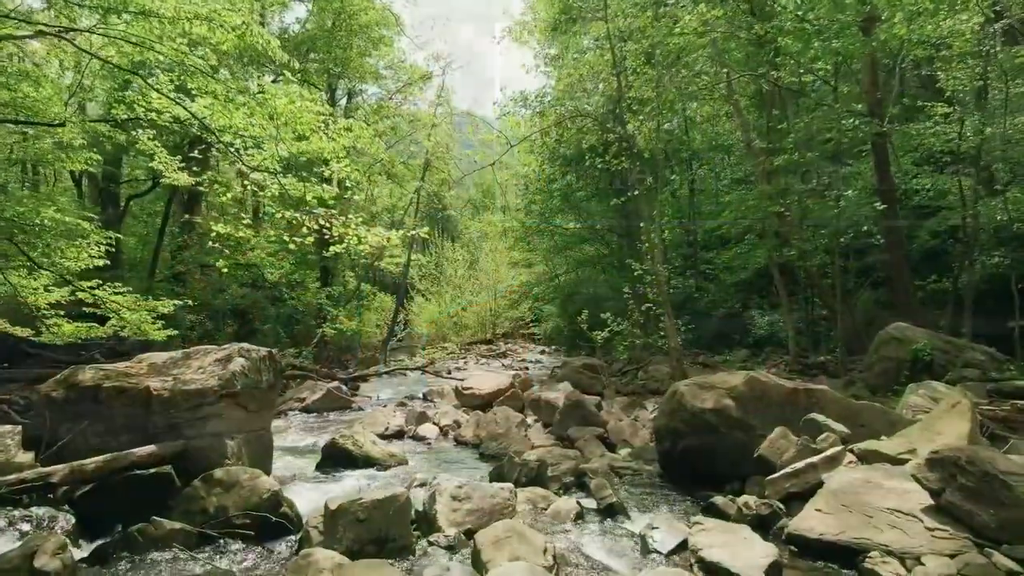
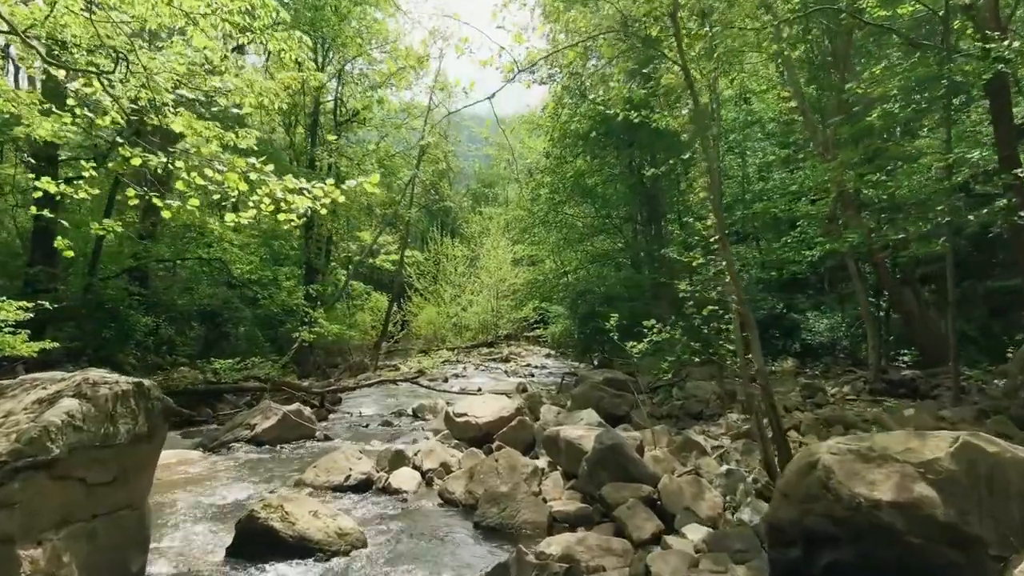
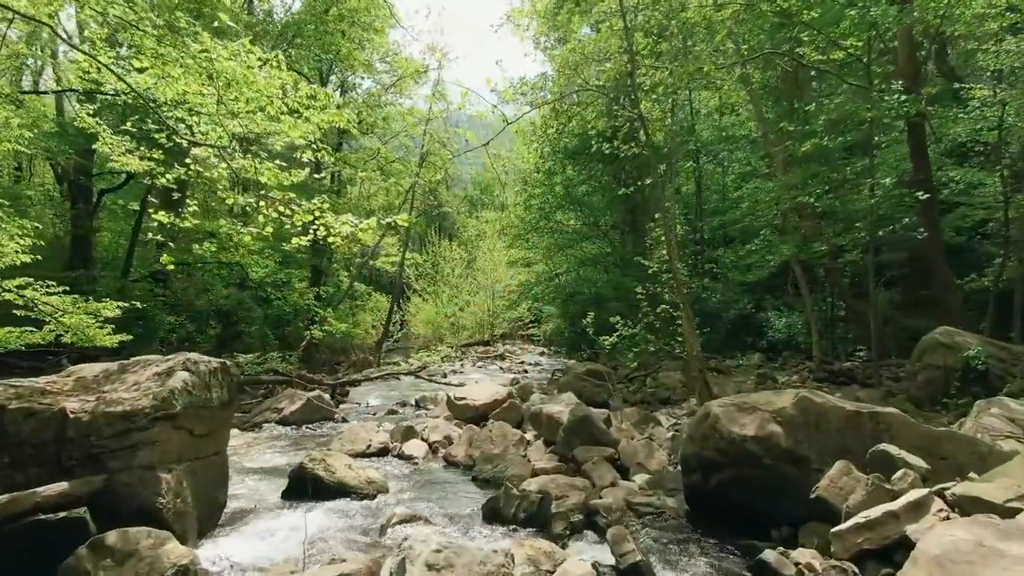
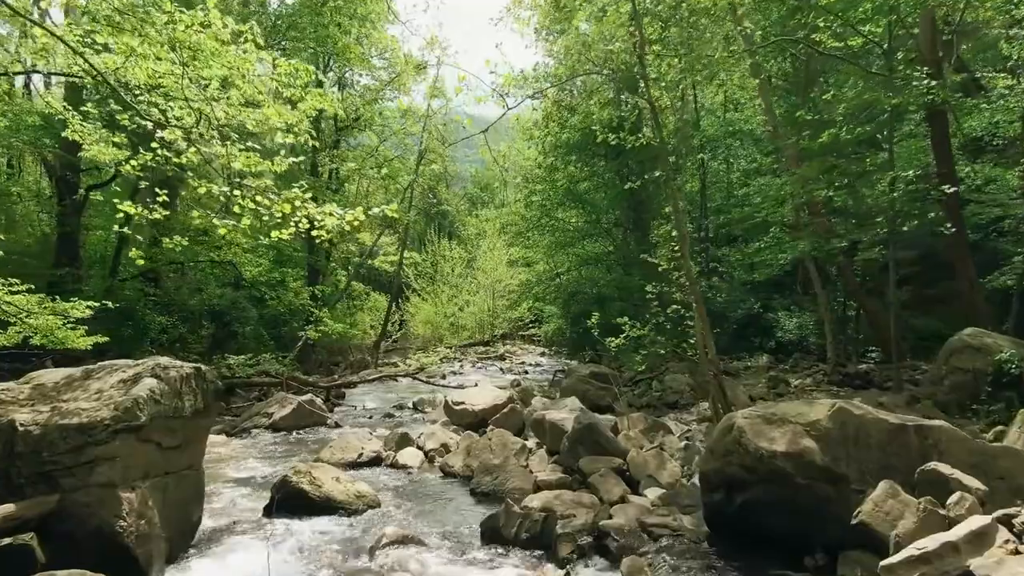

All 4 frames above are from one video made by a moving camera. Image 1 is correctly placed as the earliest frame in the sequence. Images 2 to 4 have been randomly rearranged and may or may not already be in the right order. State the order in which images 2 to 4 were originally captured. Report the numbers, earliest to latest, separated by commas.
3, 4, 2
